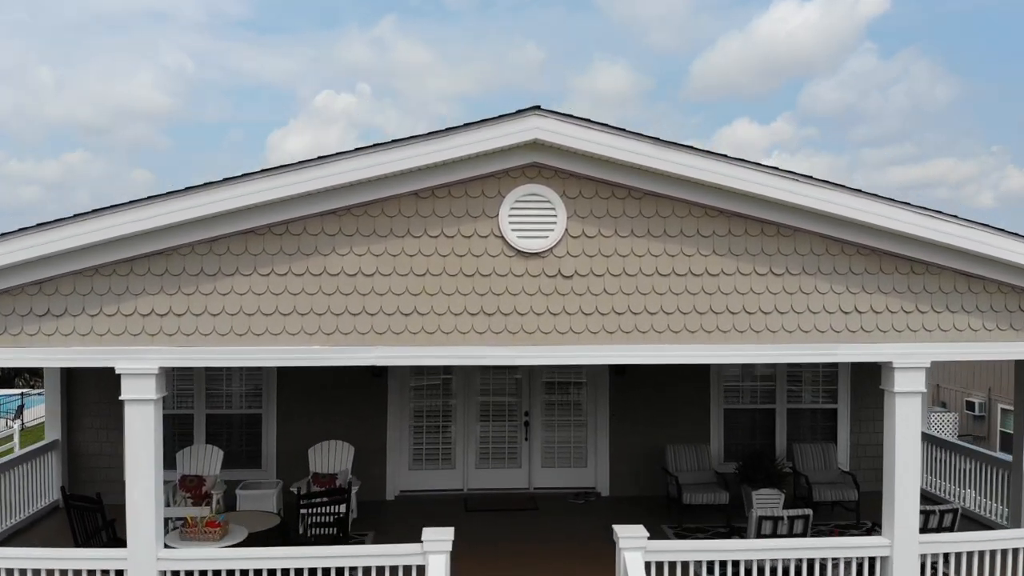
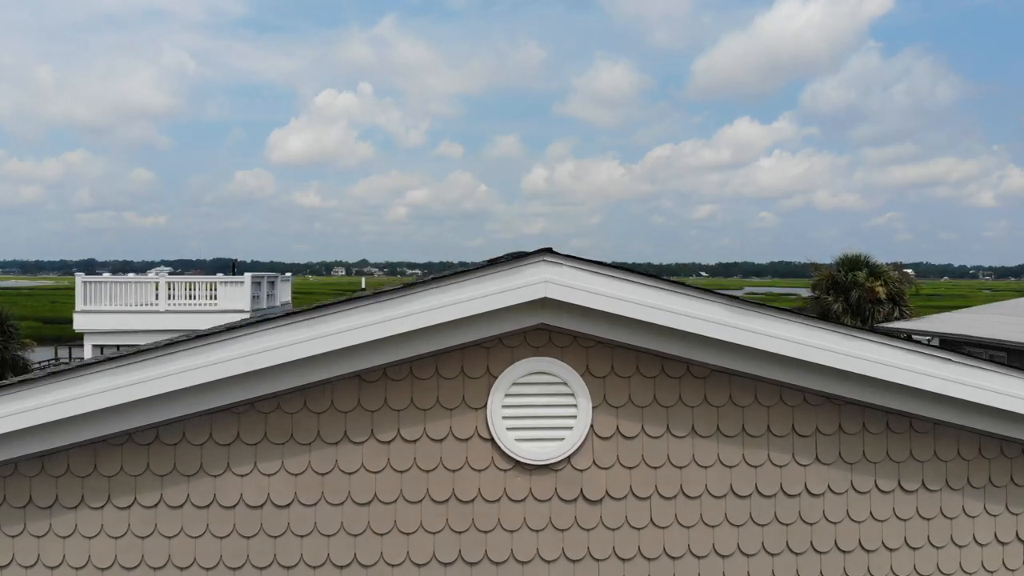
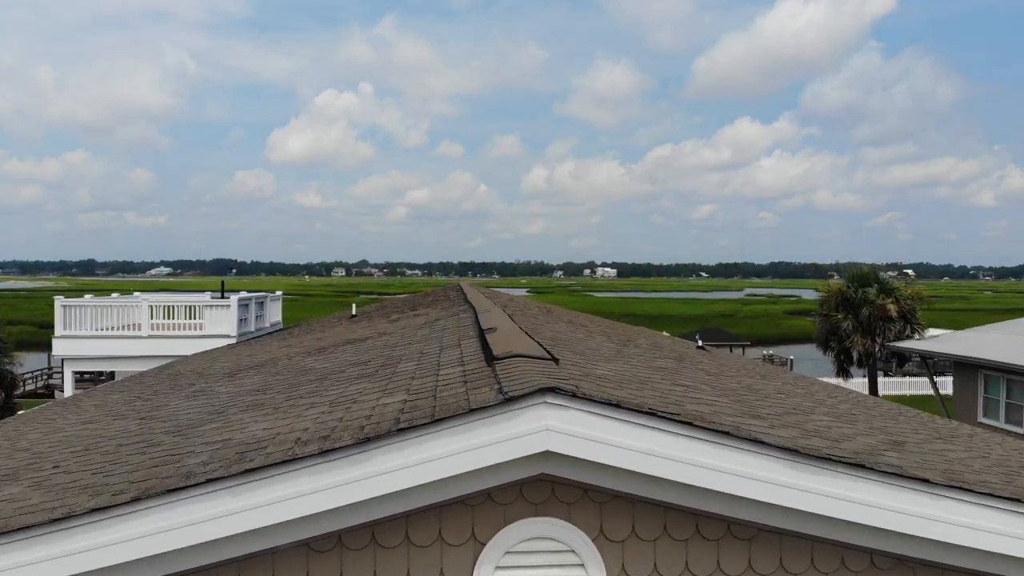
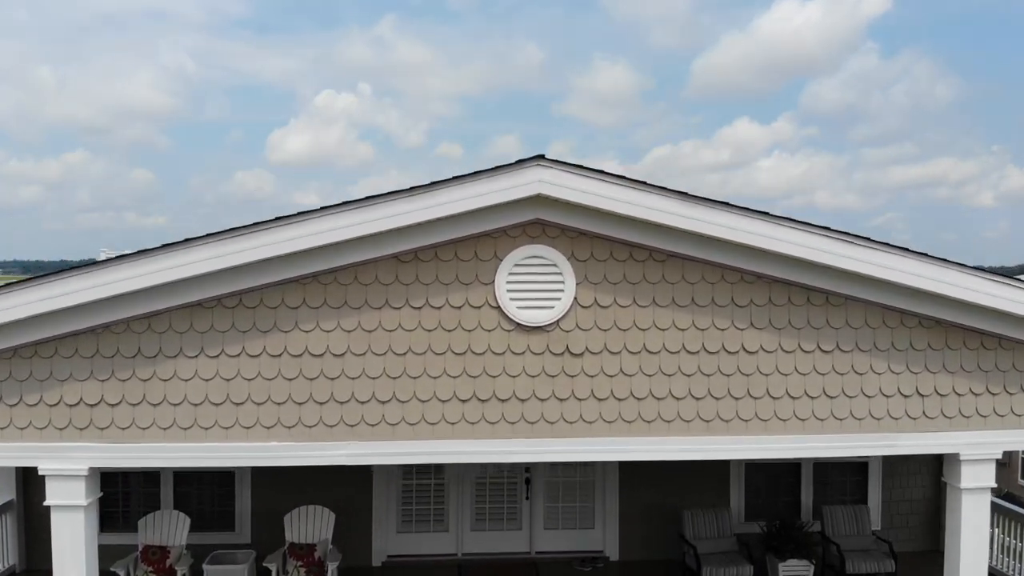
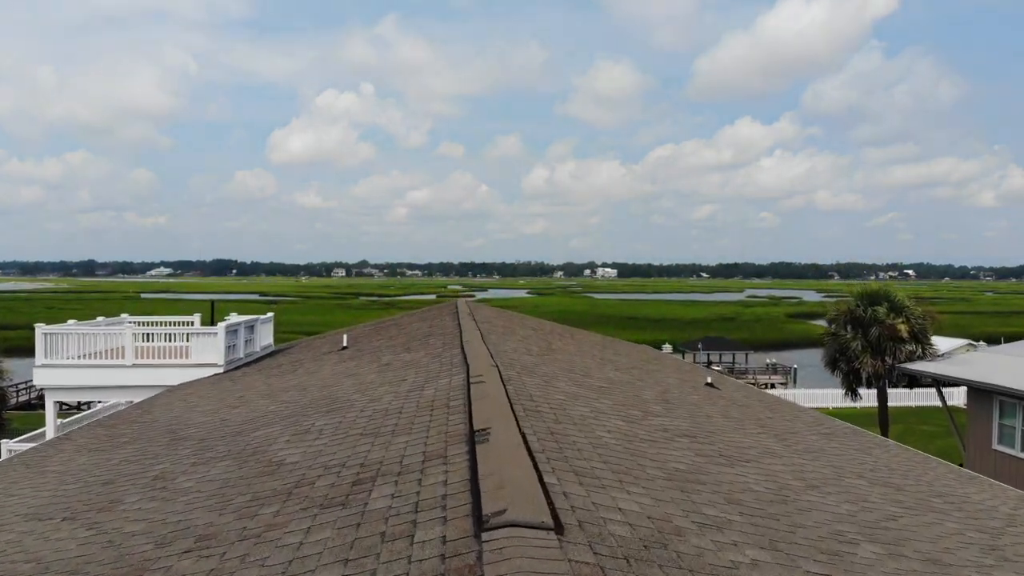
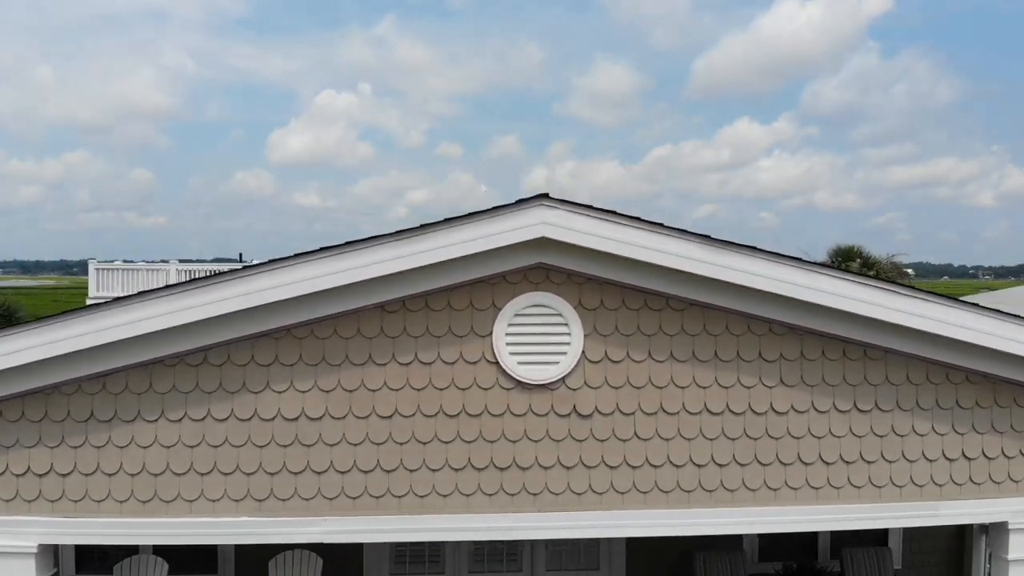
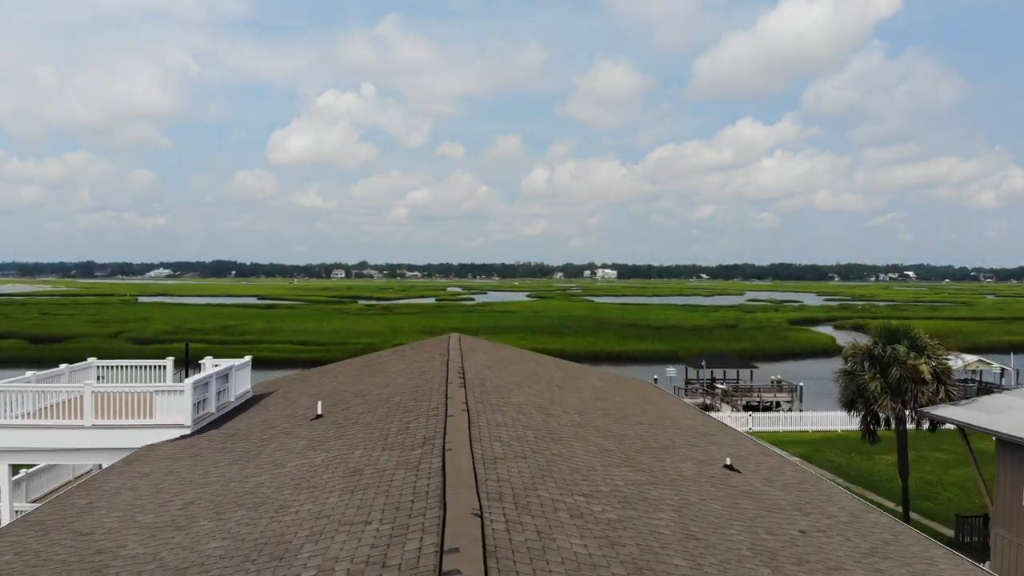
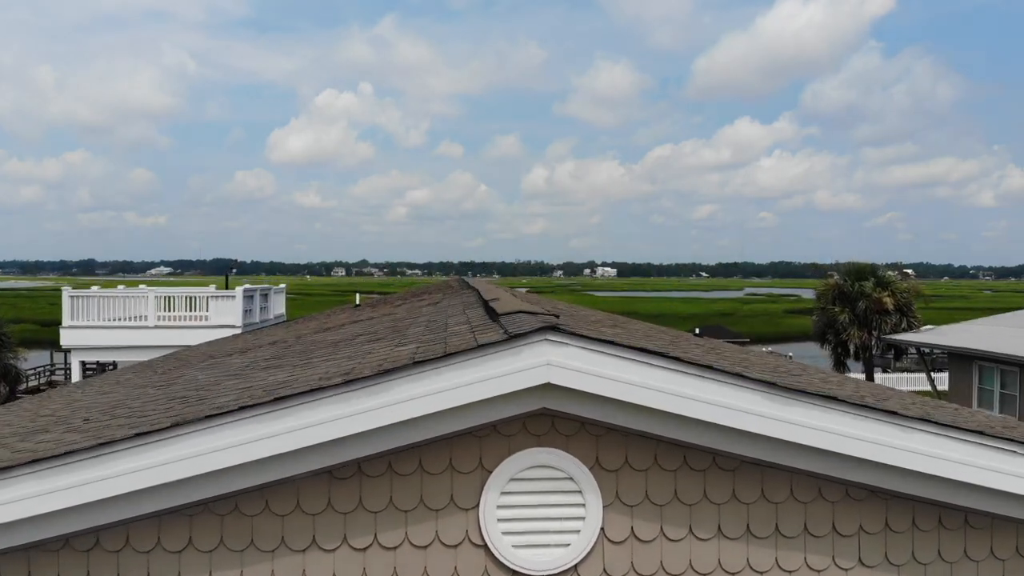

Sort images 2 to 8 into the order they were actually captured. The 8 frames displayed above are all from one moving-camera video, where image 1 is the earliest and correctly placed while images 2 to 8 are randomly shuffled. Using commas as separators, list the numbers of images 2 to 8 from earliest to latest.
4, 6, 2, 8, 3, 5, 7
